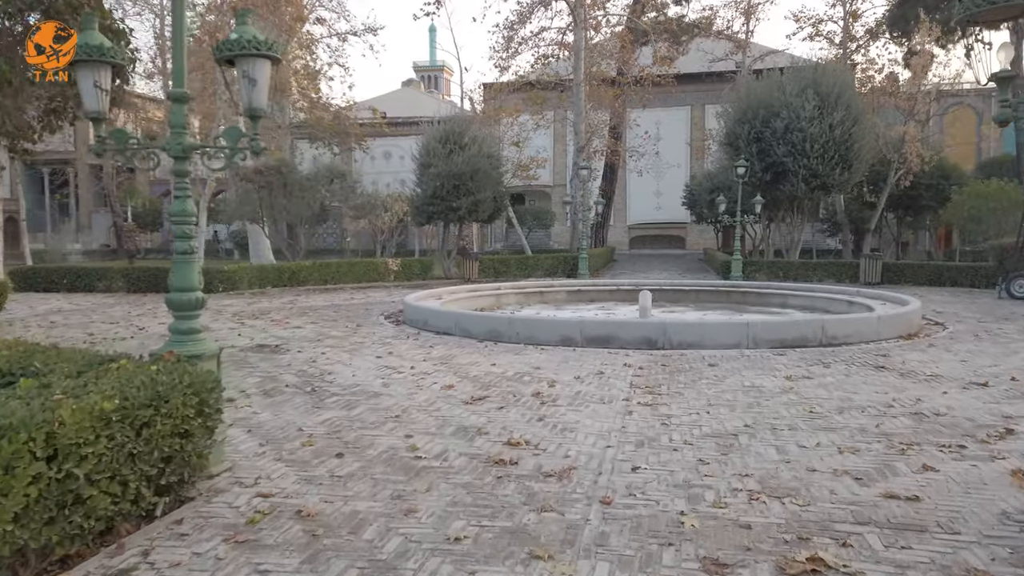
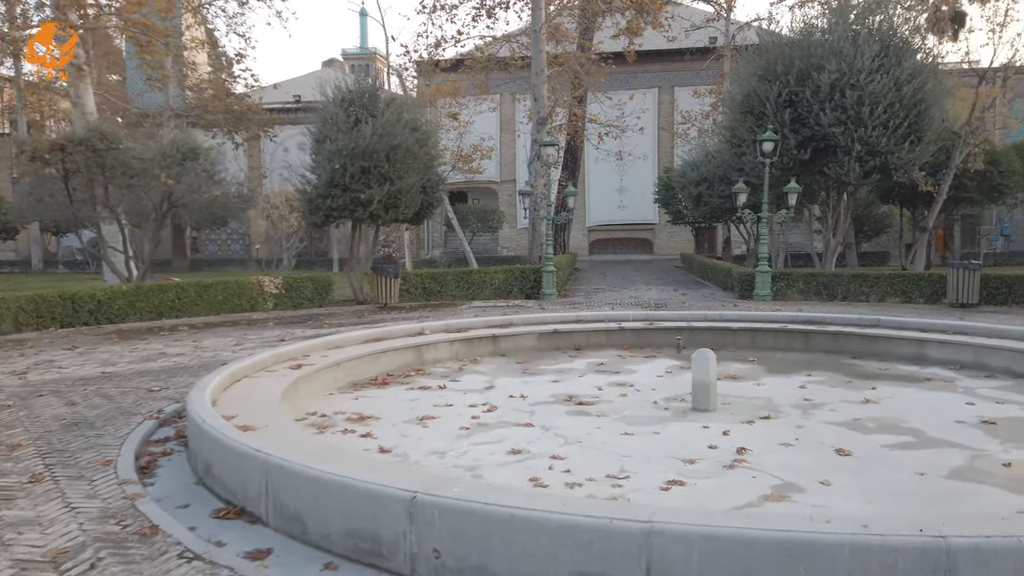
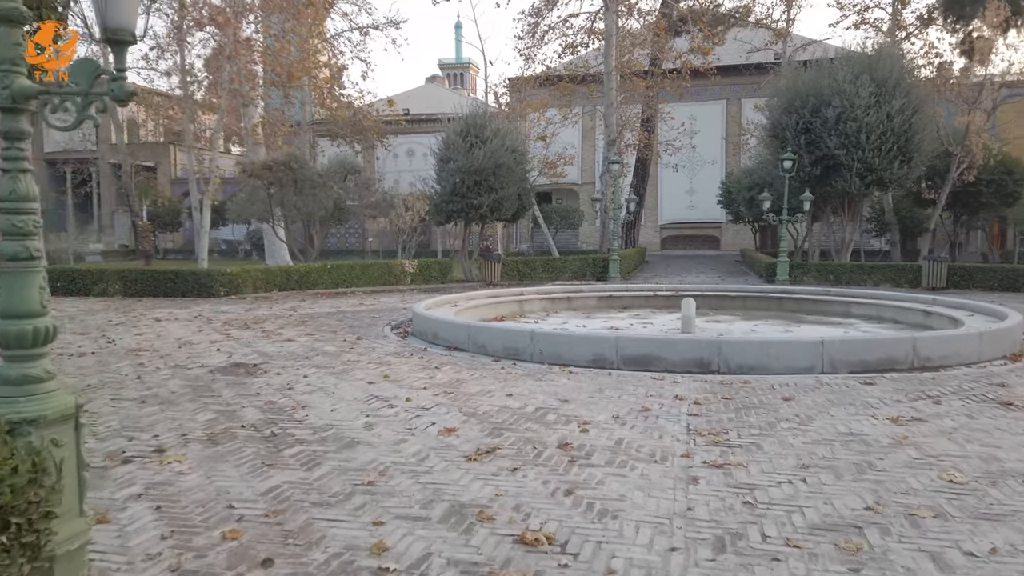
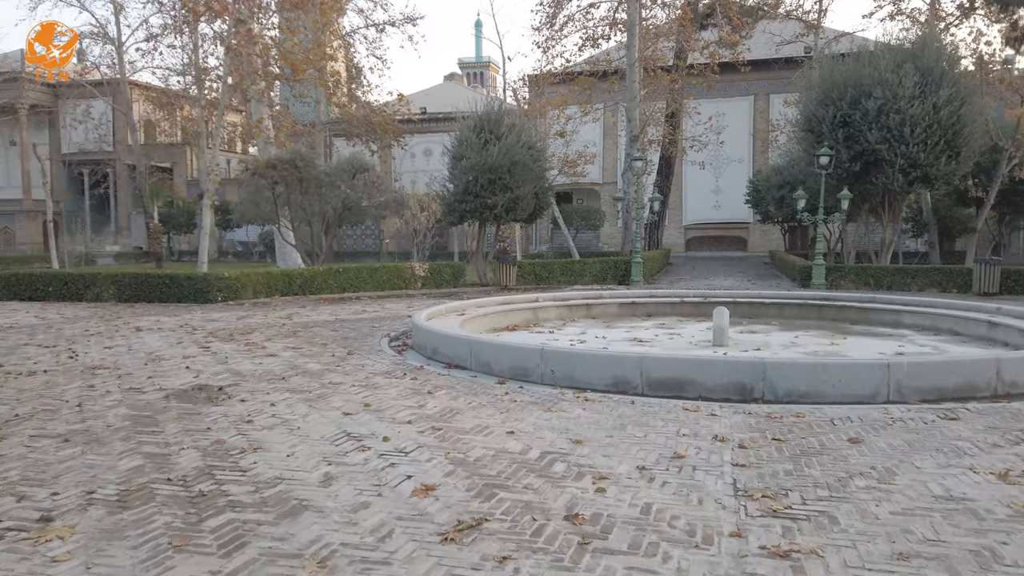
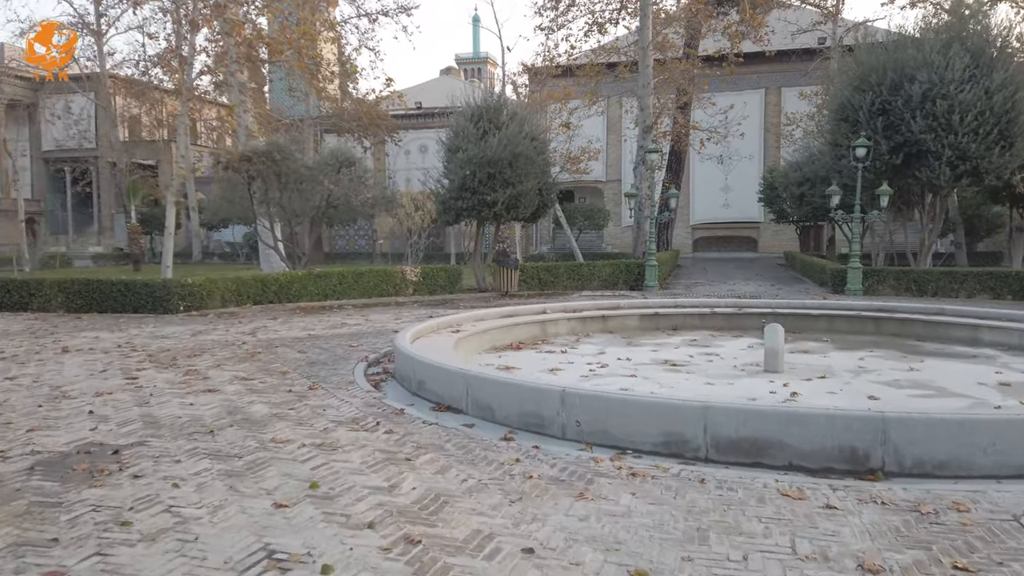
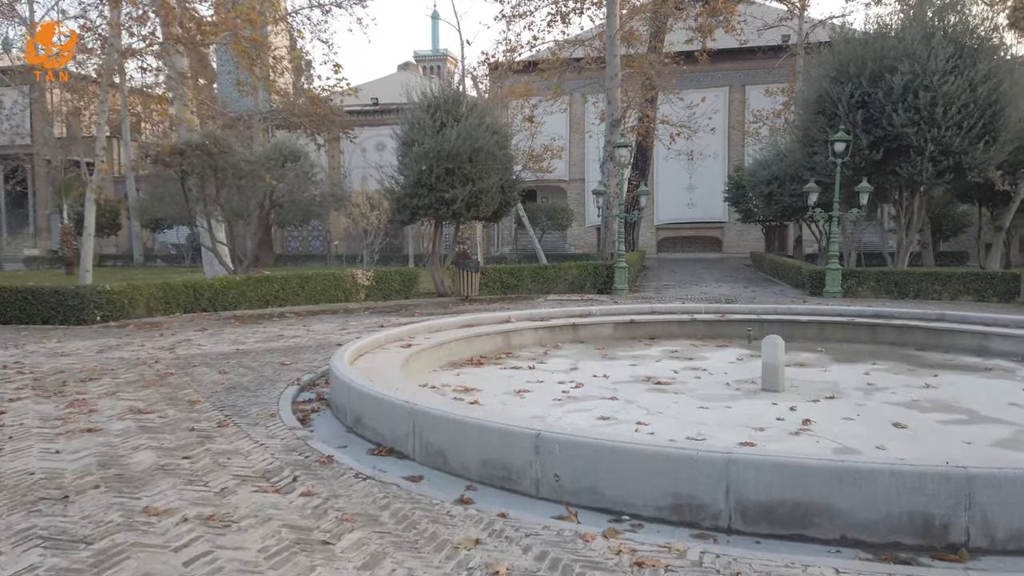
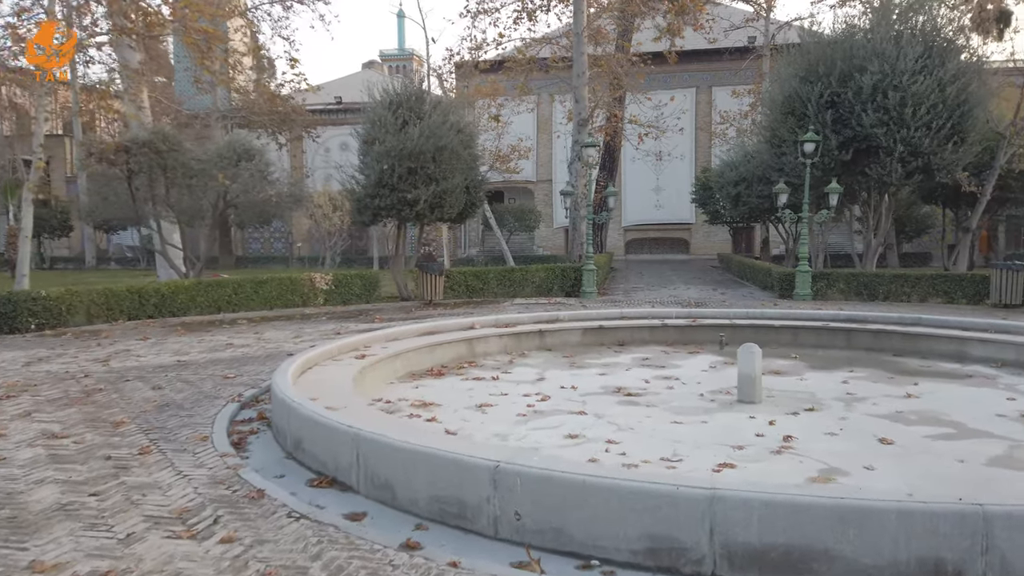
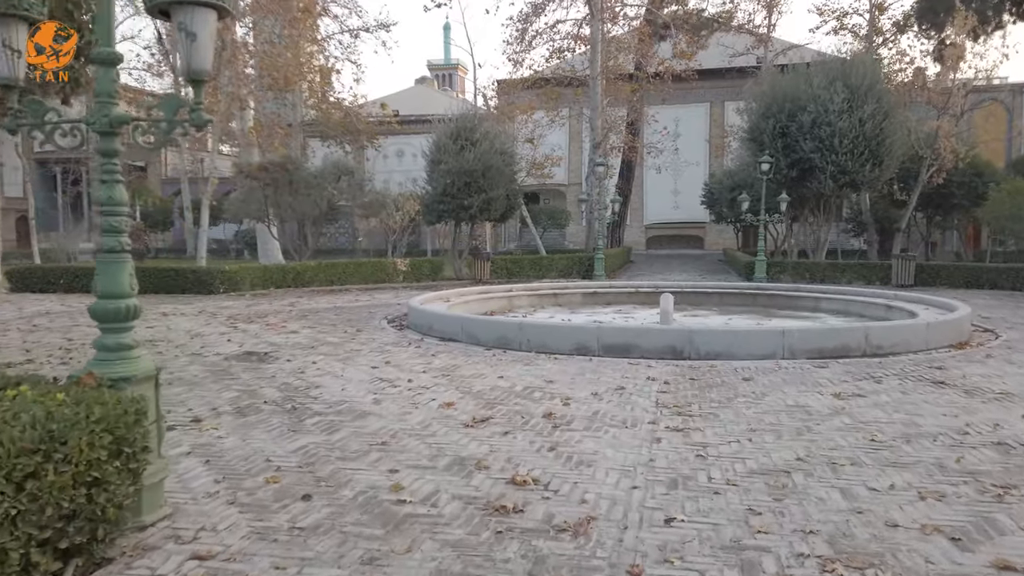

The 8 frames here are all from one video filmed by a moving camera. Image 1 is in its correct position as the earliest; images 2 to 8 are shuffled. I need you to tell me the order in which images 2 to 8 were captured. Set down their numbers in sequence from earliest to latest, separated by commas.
8, 3, 4, 5, 6, 7, 2
